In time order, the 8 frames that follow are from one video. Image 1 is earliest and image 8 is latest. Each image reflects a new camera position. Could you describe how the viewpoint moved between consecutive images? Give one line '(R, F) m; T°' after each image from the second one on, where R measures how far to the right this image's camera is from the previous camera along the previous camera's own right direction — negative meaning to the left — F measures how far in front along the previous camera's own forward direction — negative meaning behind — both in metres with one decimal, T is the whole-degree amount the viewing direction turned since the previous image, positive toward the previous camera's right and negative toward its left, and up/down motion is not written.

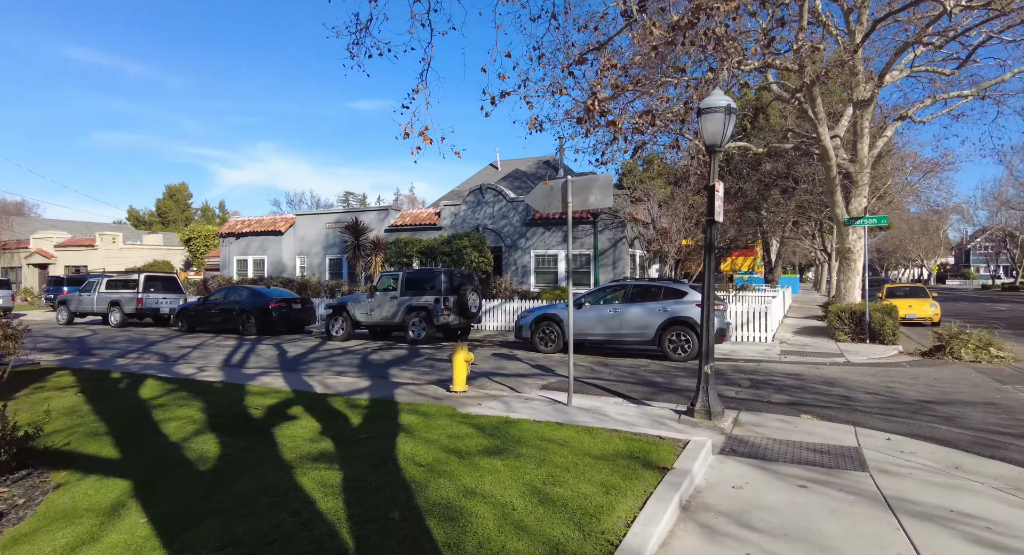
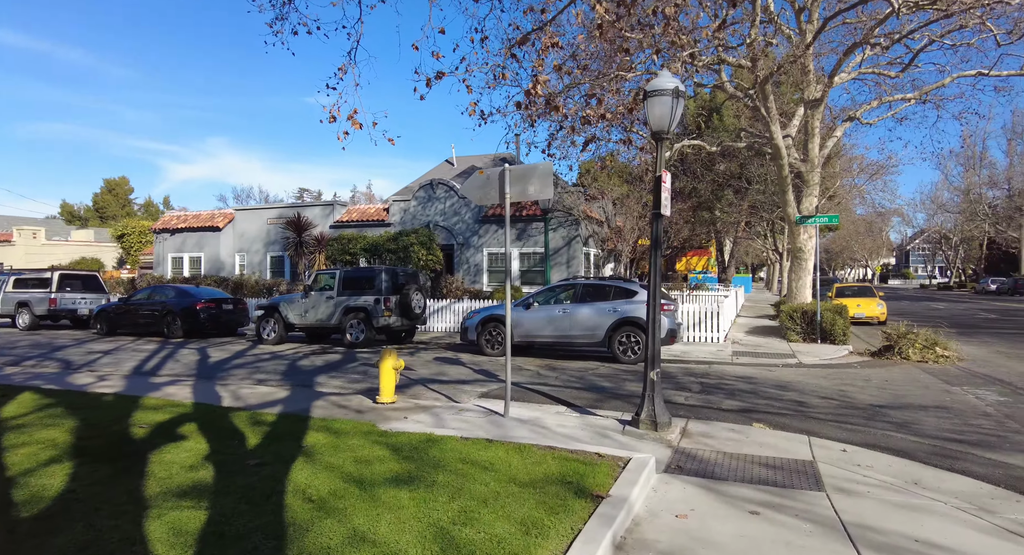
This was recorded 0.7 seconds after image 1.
(+0.4, +0.7) m; +4°
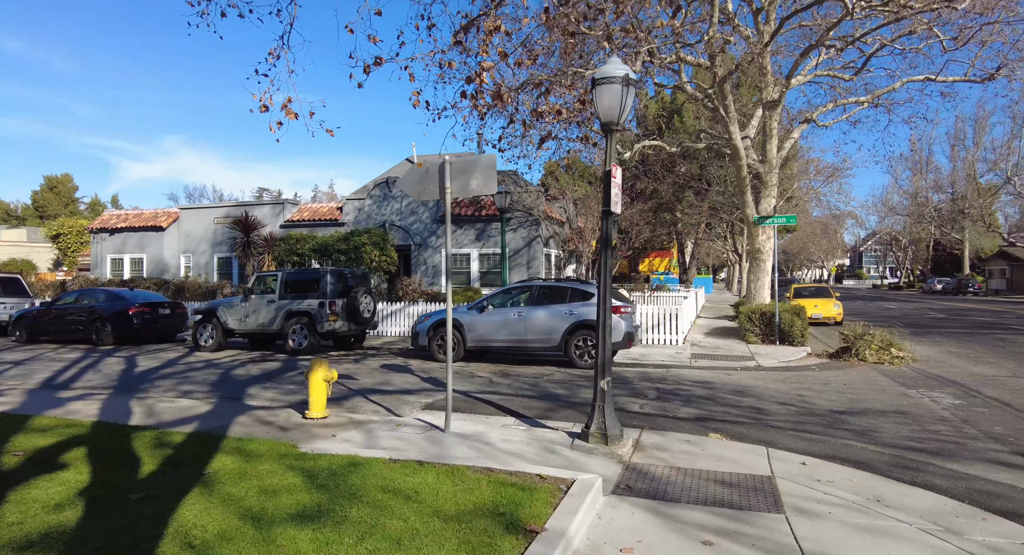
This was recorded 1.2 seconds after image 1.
(+0.3, +0.5) m; +3°
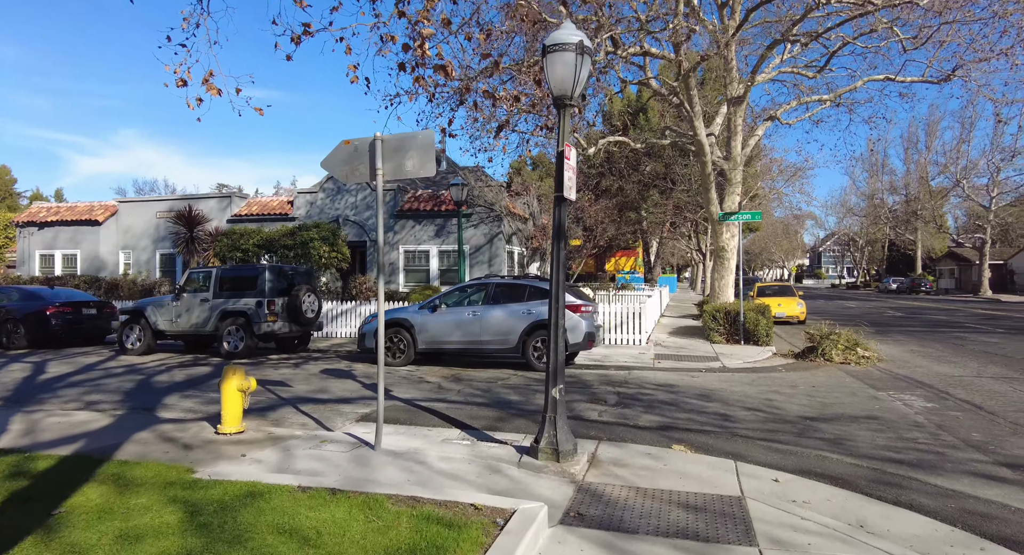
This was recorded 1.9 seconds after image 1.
(+0.3, +0.7) m; +3°
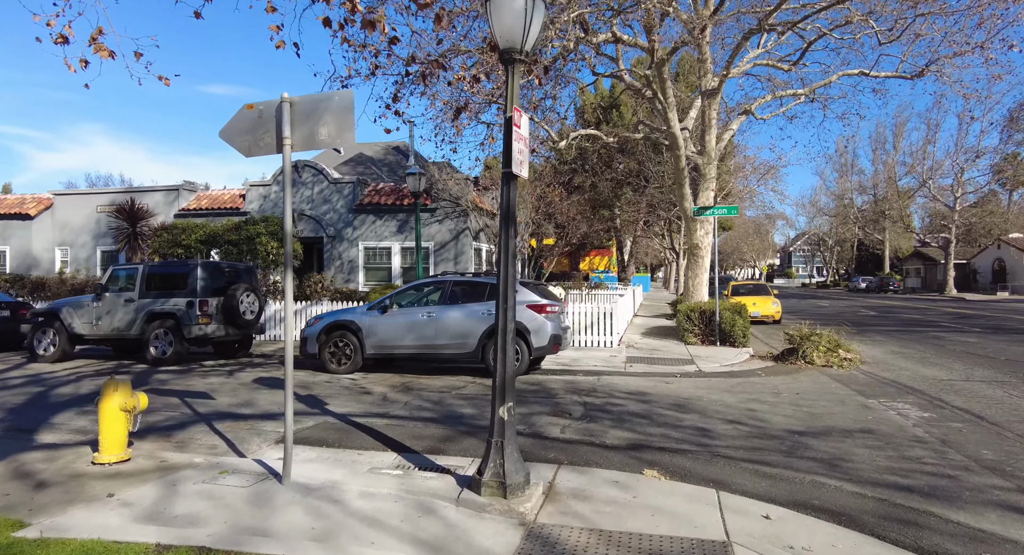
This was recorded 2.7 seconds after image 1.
(+0.3, +1.0) m; +2°
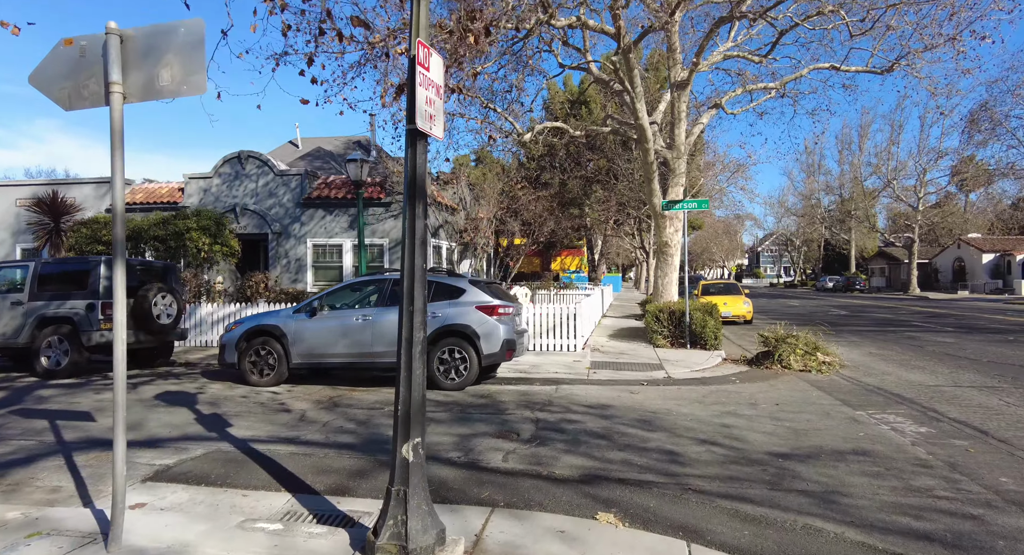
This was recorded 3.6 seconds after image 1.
(+0.4, +1.1) m; +3°
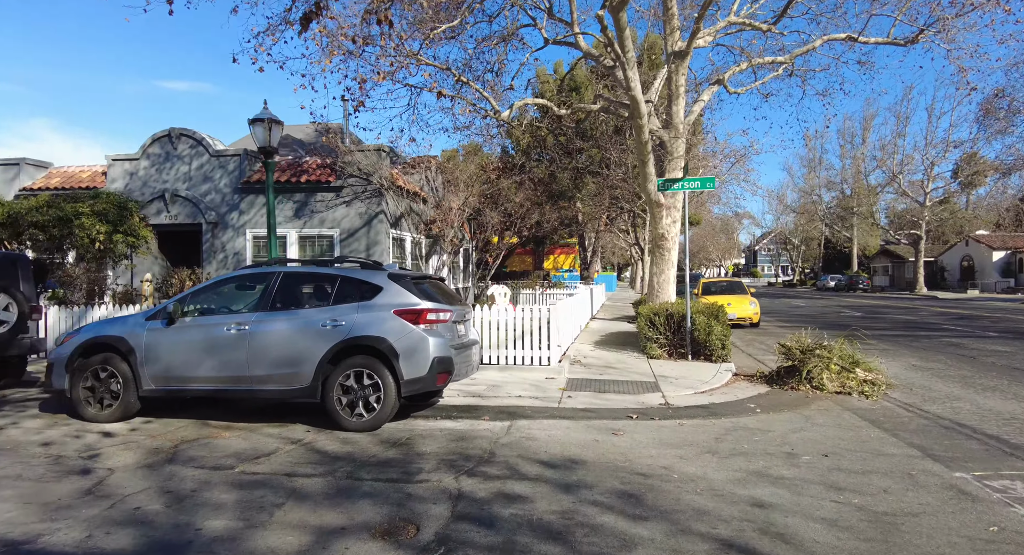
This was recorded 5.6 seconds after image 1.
(+0.6, +2.5) m; 0°
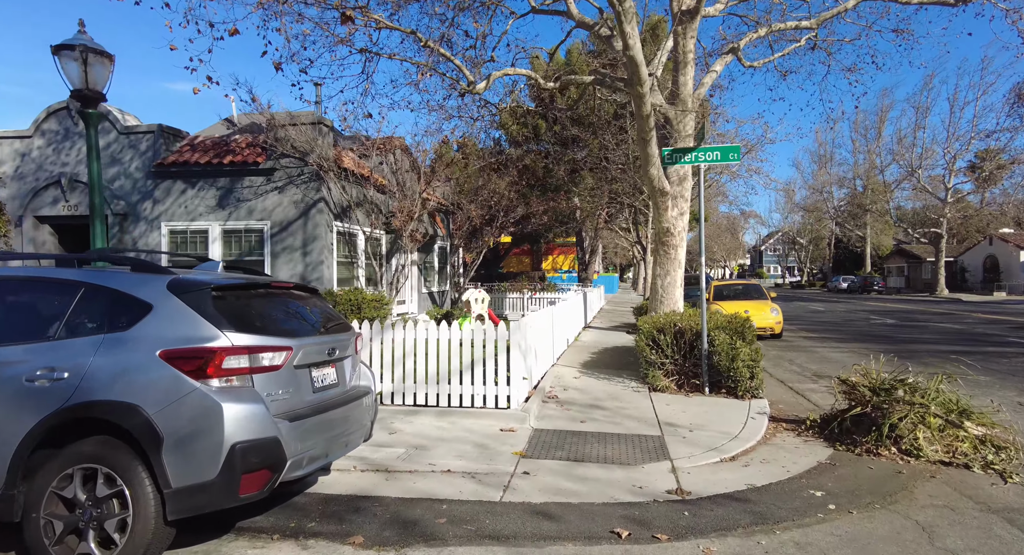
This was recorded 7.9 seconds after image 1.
(+0.7, +2.9) m; 0°
